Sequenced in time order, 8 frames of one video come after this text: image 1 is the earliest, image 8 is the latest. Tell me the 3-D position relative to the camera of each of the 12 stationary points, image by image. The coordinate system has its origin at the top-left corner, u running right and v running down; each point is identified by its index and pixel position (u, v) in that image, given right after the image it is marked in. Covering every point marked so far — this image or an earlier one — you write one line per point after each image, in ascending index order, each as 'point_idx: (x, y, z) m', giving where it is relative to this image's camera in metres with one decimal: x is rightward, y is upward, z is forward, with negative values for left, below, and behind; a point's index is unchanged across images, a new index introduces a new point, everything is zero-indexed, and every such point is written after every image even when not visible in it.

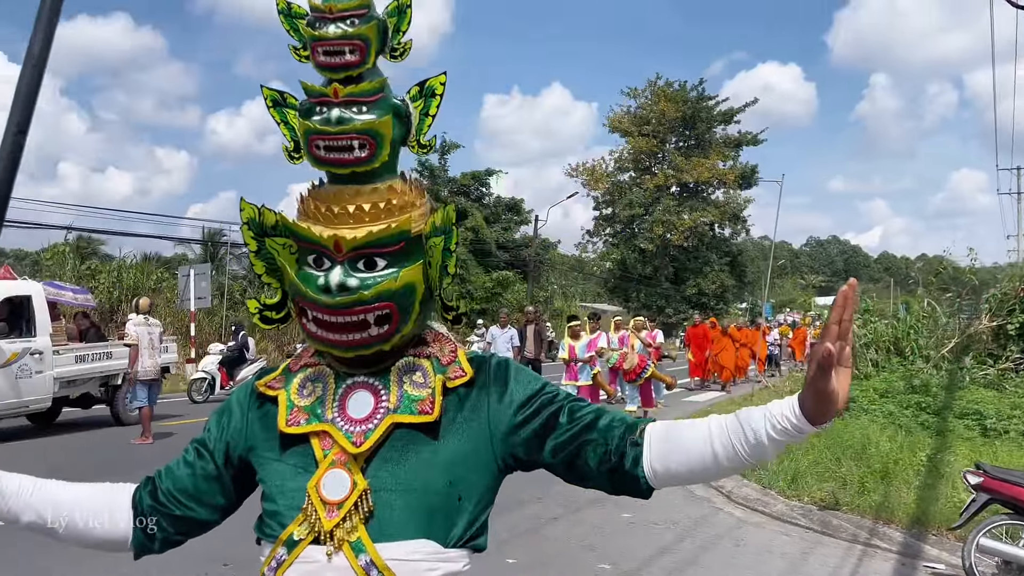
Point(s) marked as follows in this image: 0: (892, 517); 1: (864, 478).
0: (+2.7, -1.6, +6.5) m
1: (+2.8, -1.5, +7.2) m
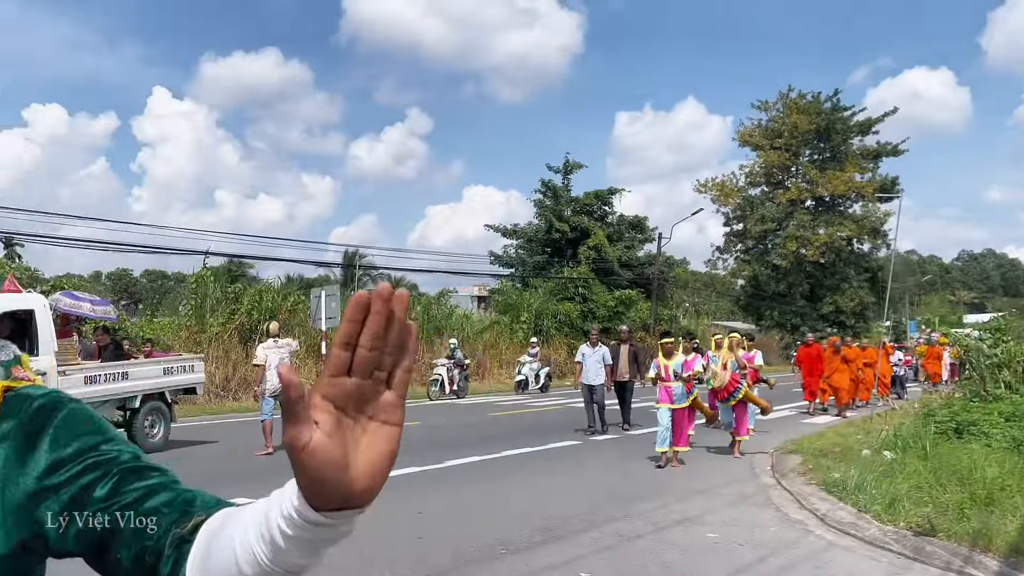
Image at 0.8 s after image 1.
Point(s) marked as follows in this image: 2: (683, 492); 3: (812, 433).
0: (+3.3, -1.8, +6.3) m
1: (+3.5, -1.7, +7.0) m
2: (+1.6, -1.9, +8.5) m
3: (+4.1, -2.0, +12.4) m
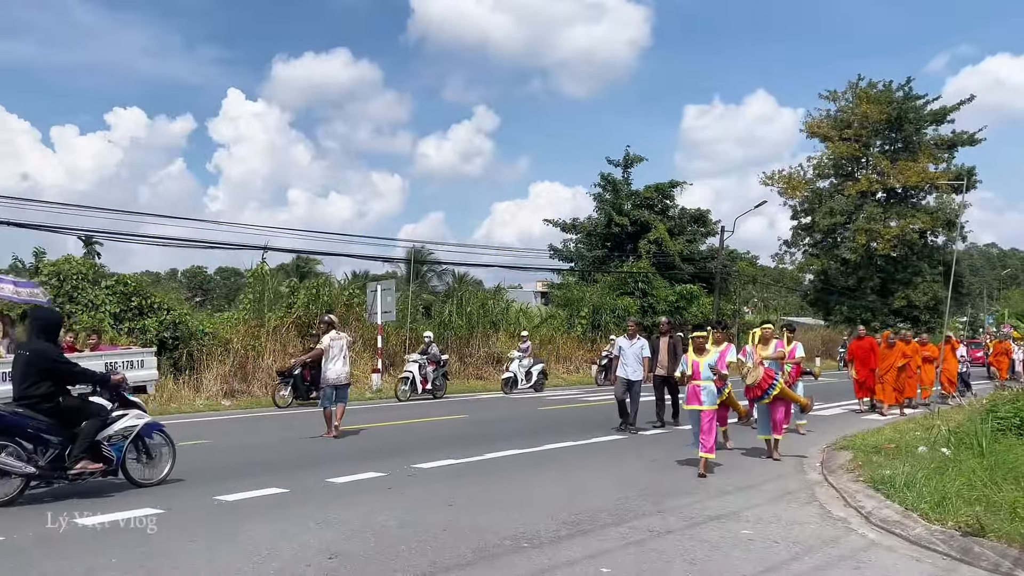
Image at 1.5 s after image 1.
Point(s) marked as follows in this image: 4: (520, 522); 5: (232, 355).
0: (+3.4, -1.7, +5.9) m
1: (+3.7, -1.6, +6.6) m
2: (+1.9, -1.8, +8.2) m
3: (+4.7, -1.9, +12.0) m
4: (+0.1, -1.7, +6.6) m
5: (-5.7, -1.4, +18.6) m
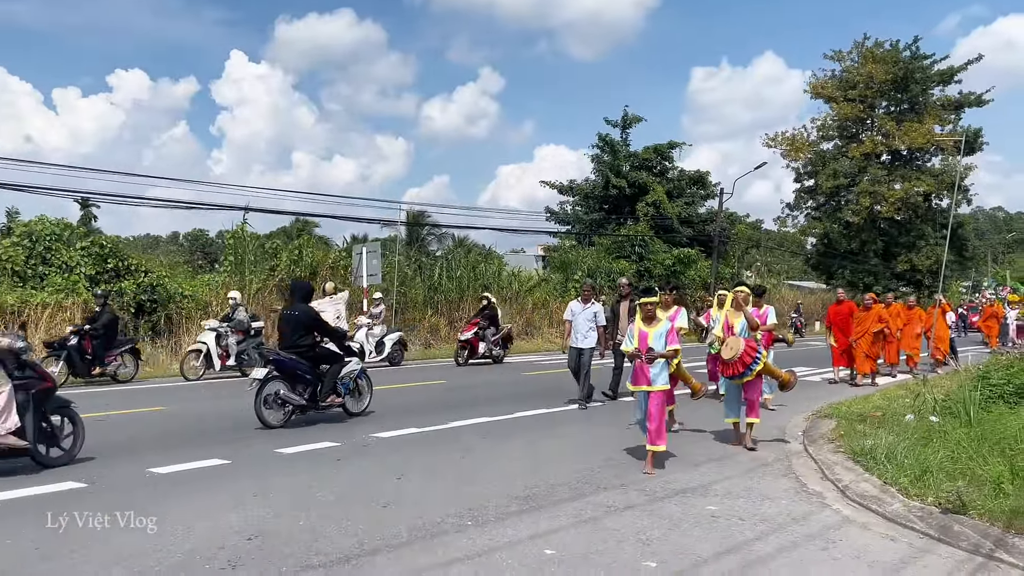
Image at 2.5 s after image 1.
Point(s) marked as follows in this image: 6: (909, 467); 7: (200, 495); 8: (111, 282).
0: (+3.1, -1.4, +5.5) m
1: (+3.3, -1.3, +6.1) m
2: (+1.6, -1.5, +7.8) m
3: (+4.4, -1.4, +11.5) m
4: (-0.3, -1.4, +6.1) m
5: (-6.0, -0.6, +18.2) m
6: (+2.9, -1.3, +6.8) m
7: (-2.0, -1.3, +5.9) m
8: (-7.8, +0.1, +17.8) m
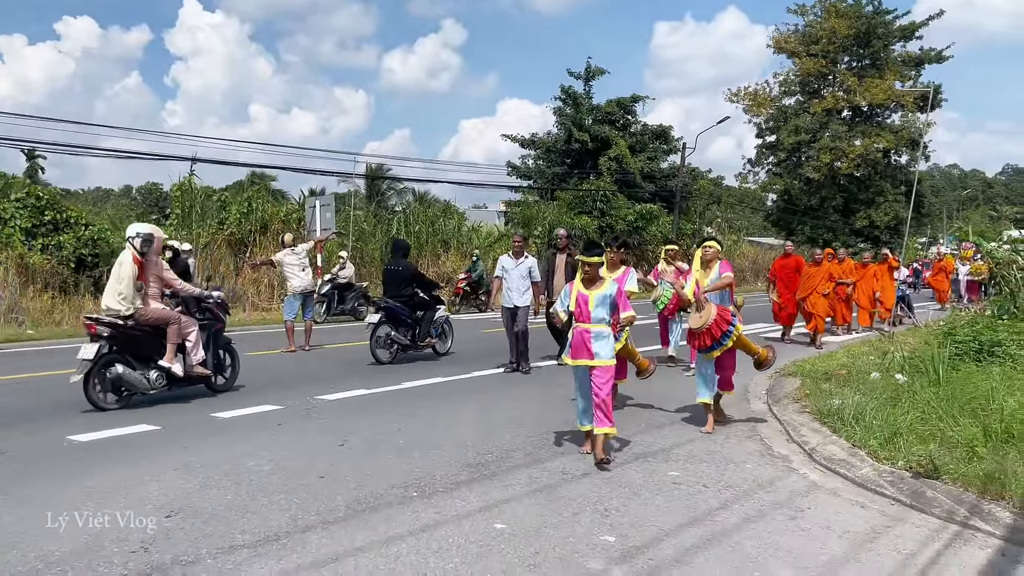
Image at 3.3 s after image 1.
0: (+2.8, -1.2, +5.2) m
1: (+3.0, -1.0, +5.9) m
2: (+1.2, -1.1, +7.5) m
3: (+3.8, -0.8, +11.3) m
4: (-0.6, -1.1, +5.7) m
5: (-6.8, +0.3, +17.5) m
6: (+2.6, -1.0, +6.5) m
7: (-2.3, -1.1, +5.4) m
8: (-8.6, +1.0, +17.0) m
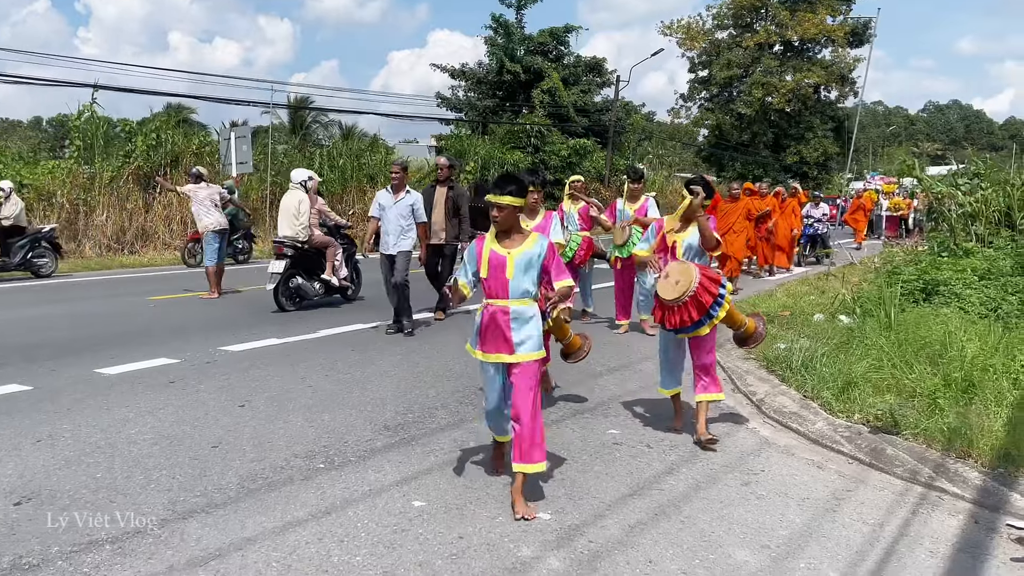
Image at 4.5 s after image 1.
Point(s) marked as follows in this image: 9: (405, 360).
0: (+2.4, -0.8, +4.8) m
1: (+2.6, -0.6, +5.5) m
2: (+0.6, -0.6, +6.9) m
3: (+3.0, -0.1, +10.9) m
4: (-1.0, -0.8, +5.1) m
5: (-8.1, +1.4, +16.2) m
6: (+2.1, -0.6, +6.0) m
7: (-2.7, -0.8, +4.6) m
8: (-9.8, +2.0, +15.5) m
9: (-0.8, -0.5, +6.9) m
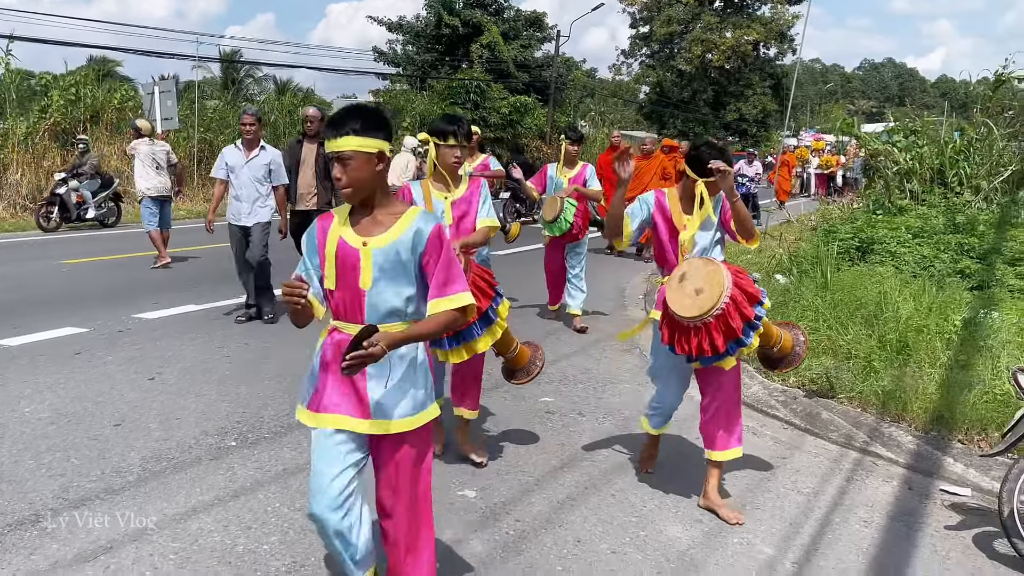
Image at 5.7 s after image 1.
0: (+2.0, -0.6, +4.7) m
1: (+2.1, -0.4, +5.4) m
2: (+0.1, -0.3, +6.7) m
3: (+2.2, +0.4, +10.8) m
4: (-1.4, -0.6, +4.8) m
5: (-9.2, +2.0, +15.4) m
6: (+1.7, -0.3, +5.9) m
7: (-3.1, -0.6, +4.2) m
8: (-10.9, +2.6, +14.5) m
9: (-1.3, -0.3, +6.7) m
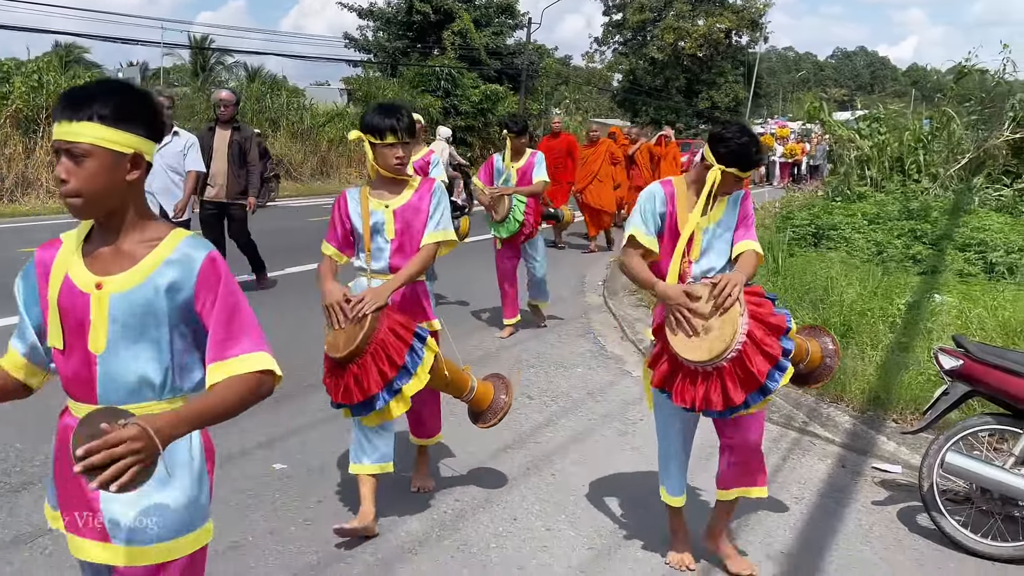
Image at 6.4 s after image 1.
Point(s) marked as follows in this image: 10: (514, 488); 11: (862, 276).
0: (+1.8, -0.6, +4.8) m
1: (+1.8, -0.3, +5.5) m
2: (-0.2, -0.2, +6.8) m
3: (+1.8, +0.6, +10.9) m
4: (-1.7, -0.5, +4.8) m
5: (-9.7, +2.2, +15.2) m
6: (+1.3, -0.2, +6.0) m
7: (-3.3, -0.6, +4.2) m
8: (-11.4, +2.8, +14.2) m
9: (-1.6, -0.2, +6.7) m
10: (0.0, -0.8, +3.7) m
11: (+2.6, +0.1, +6.7) m
